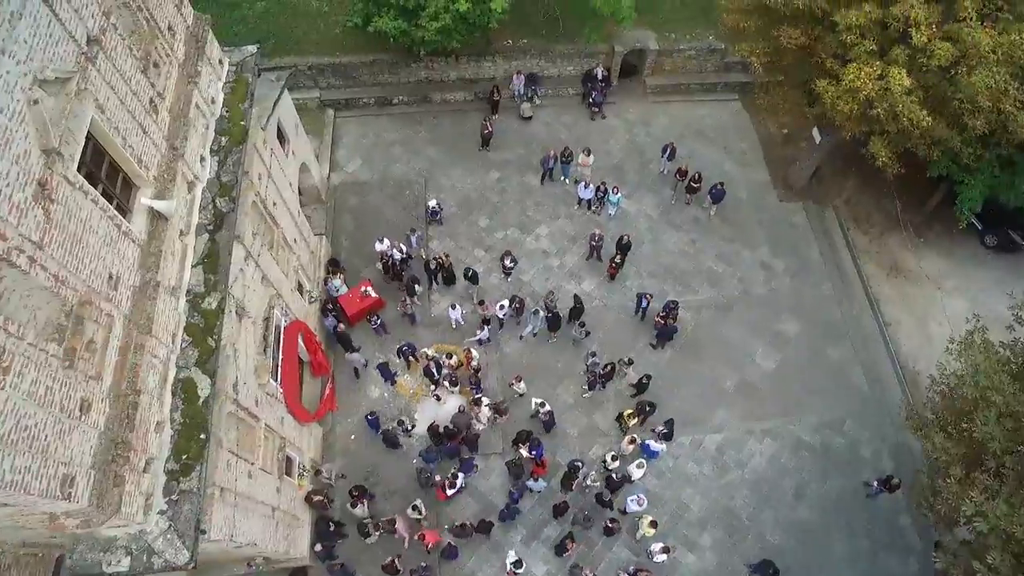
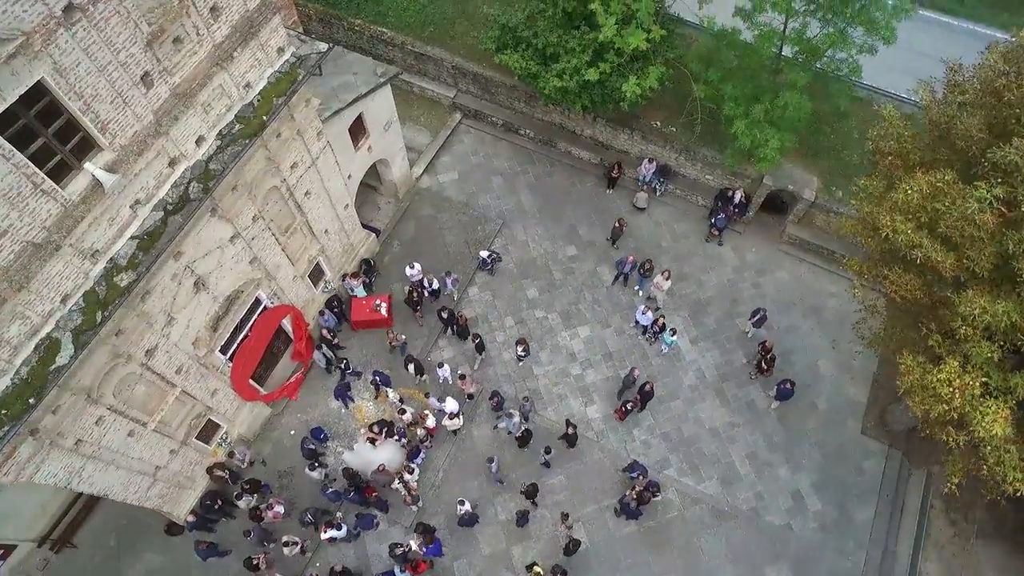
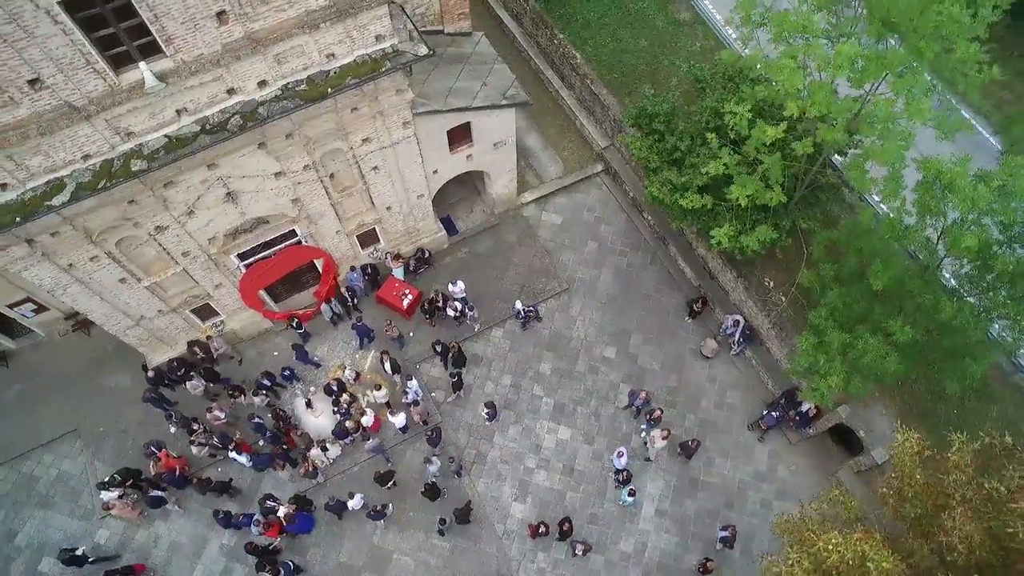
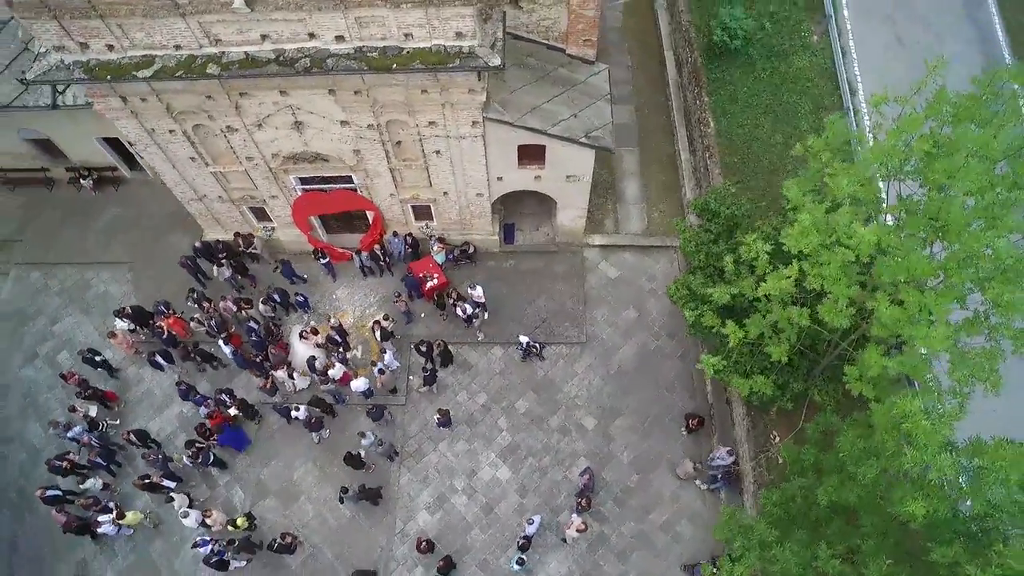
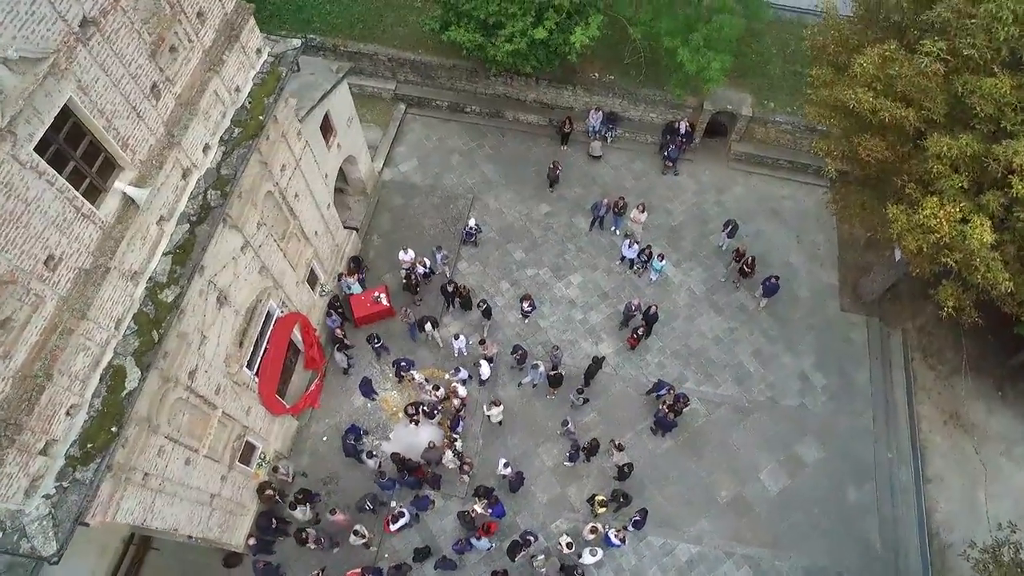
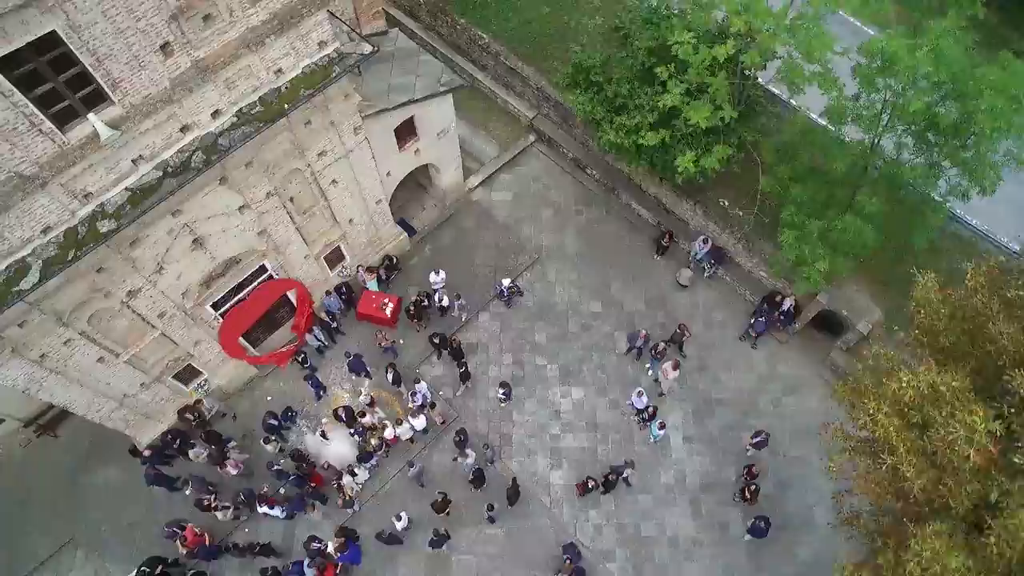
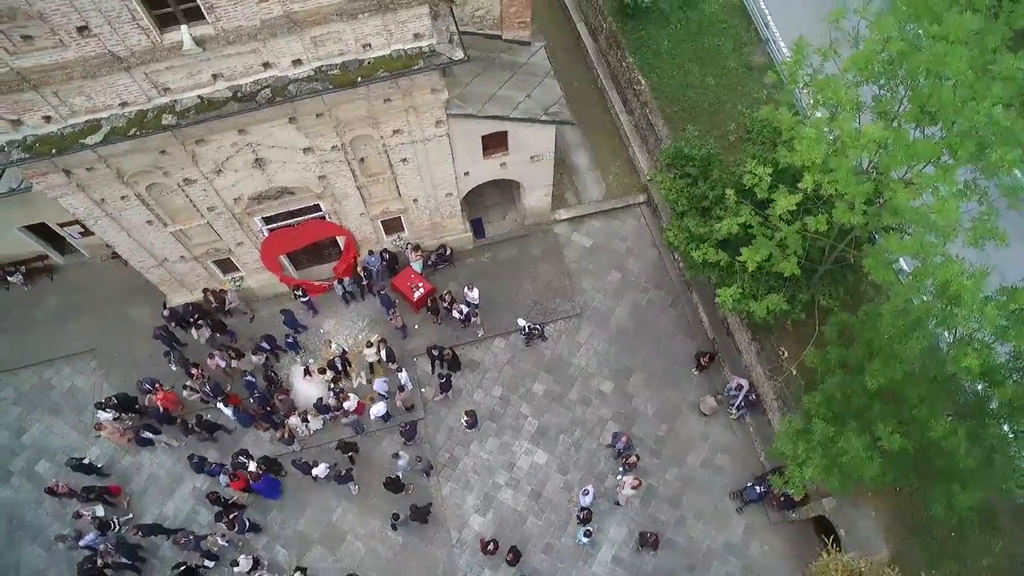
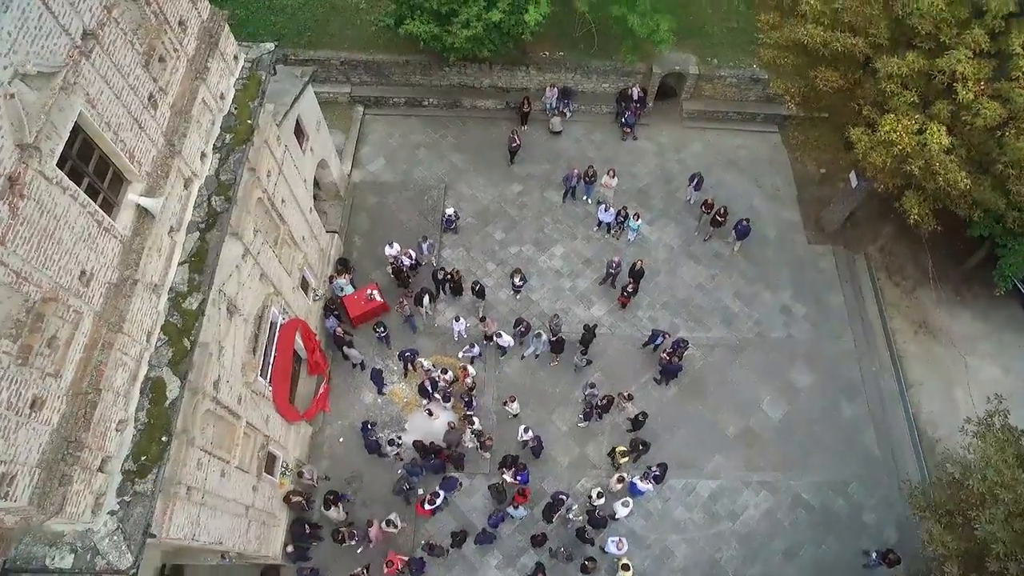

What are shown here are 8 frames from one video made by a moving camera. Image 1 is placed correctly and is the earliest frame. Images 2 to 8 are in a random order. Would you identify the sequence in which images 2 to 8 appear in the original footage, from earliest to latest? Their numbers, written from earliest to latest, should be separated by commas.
8, 5, 2, 6, 3, 7, 4
